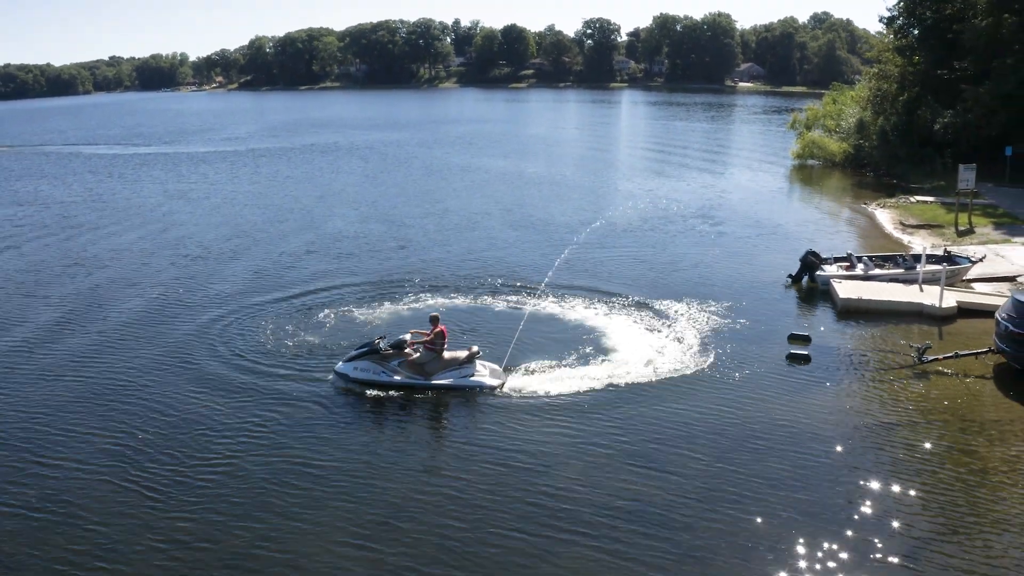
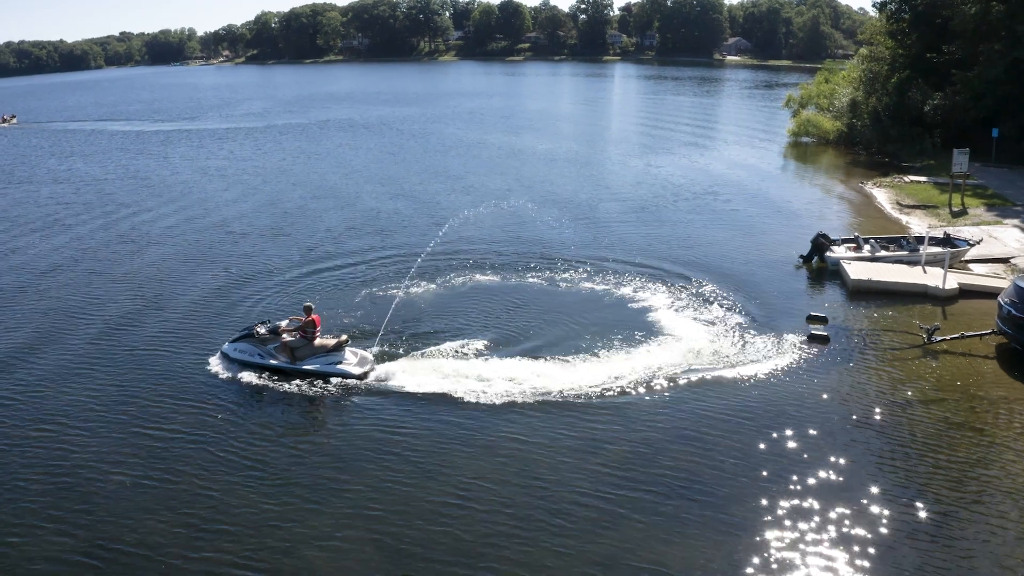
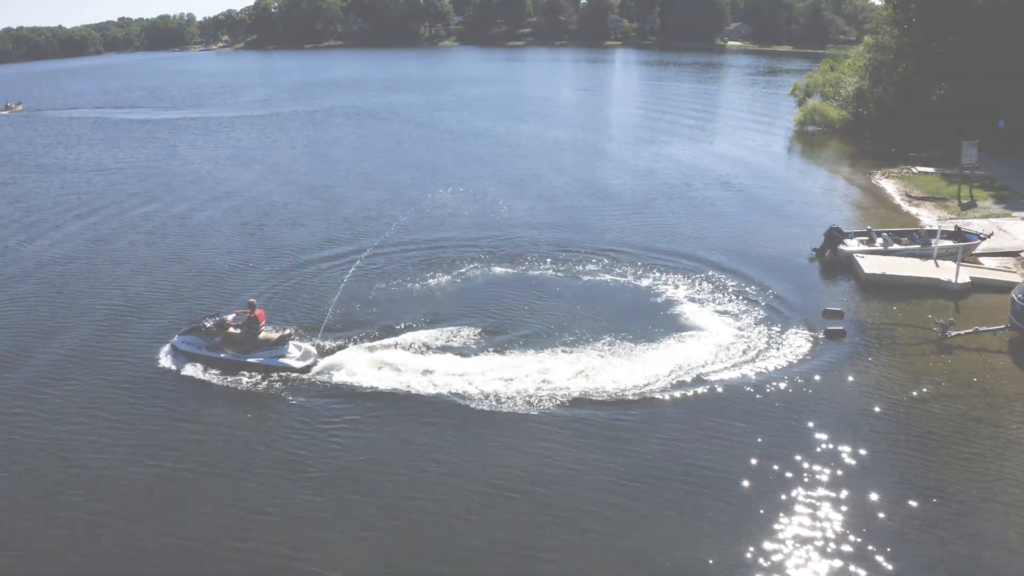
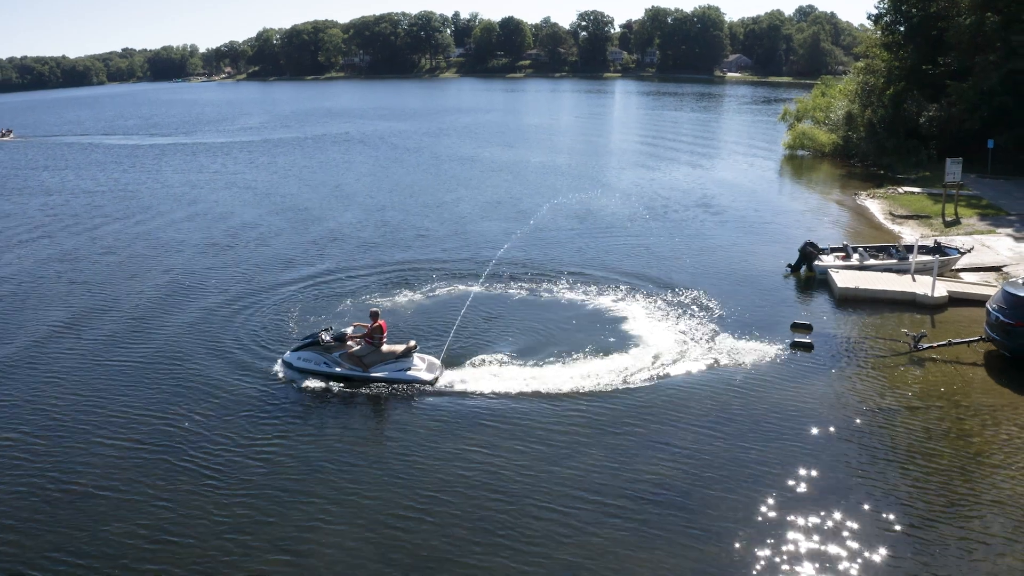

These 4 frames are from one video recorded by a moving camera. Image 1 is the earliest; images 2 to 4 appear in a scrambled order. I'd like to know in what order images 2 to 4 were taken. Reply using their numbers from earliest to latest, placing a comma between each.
4, 2, 3
